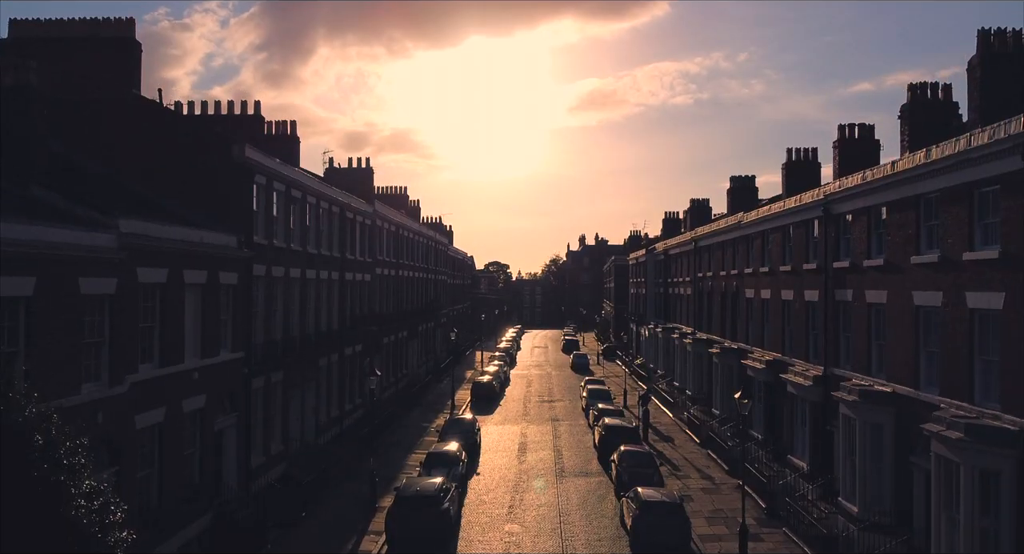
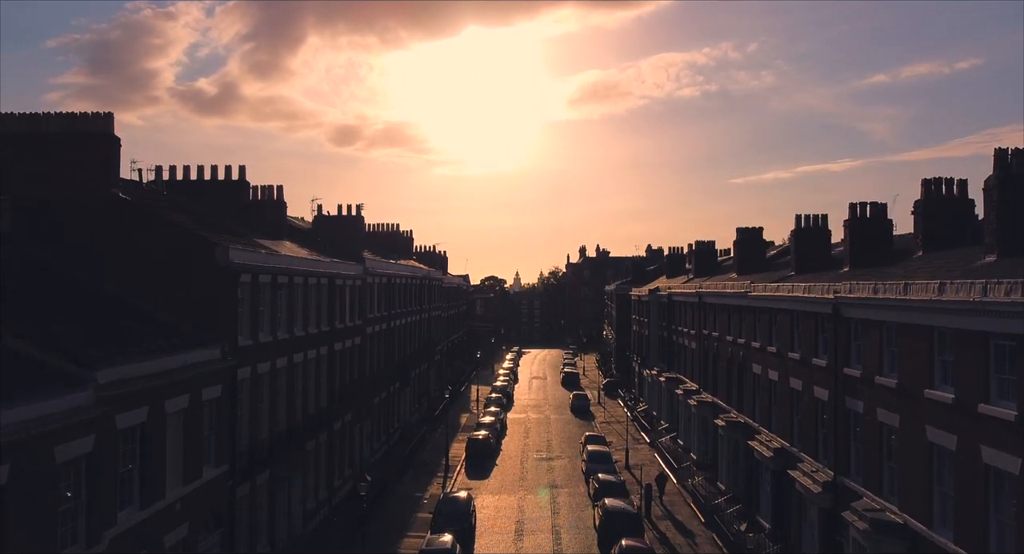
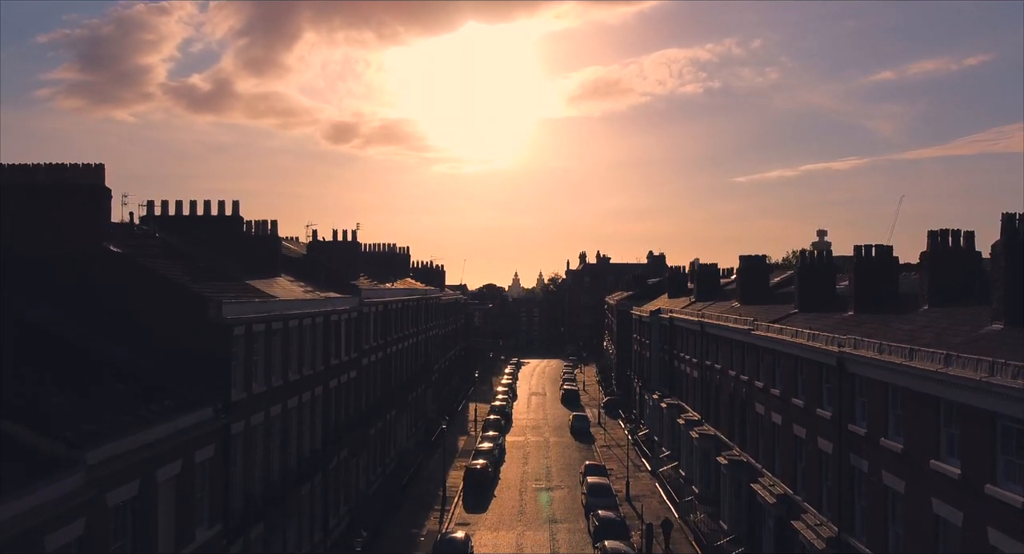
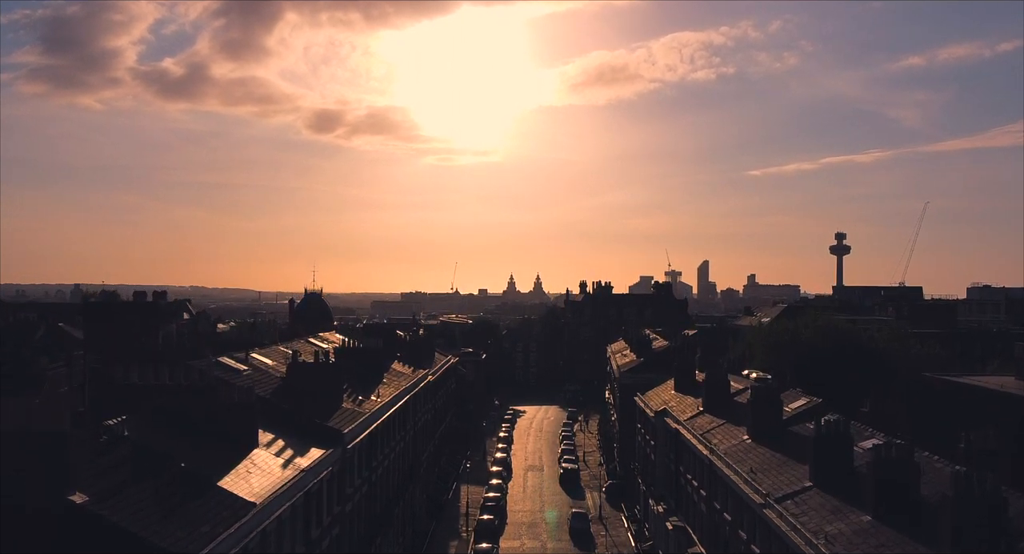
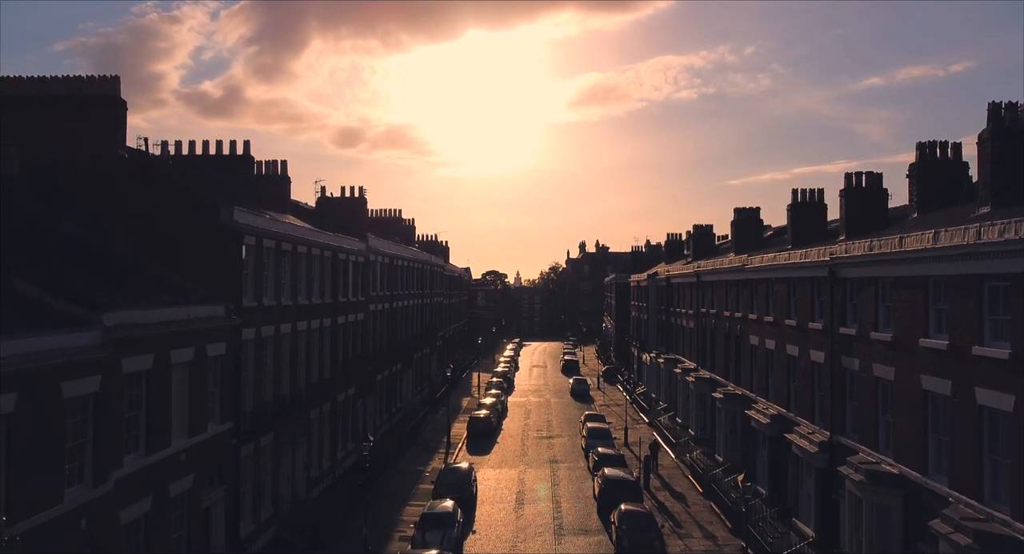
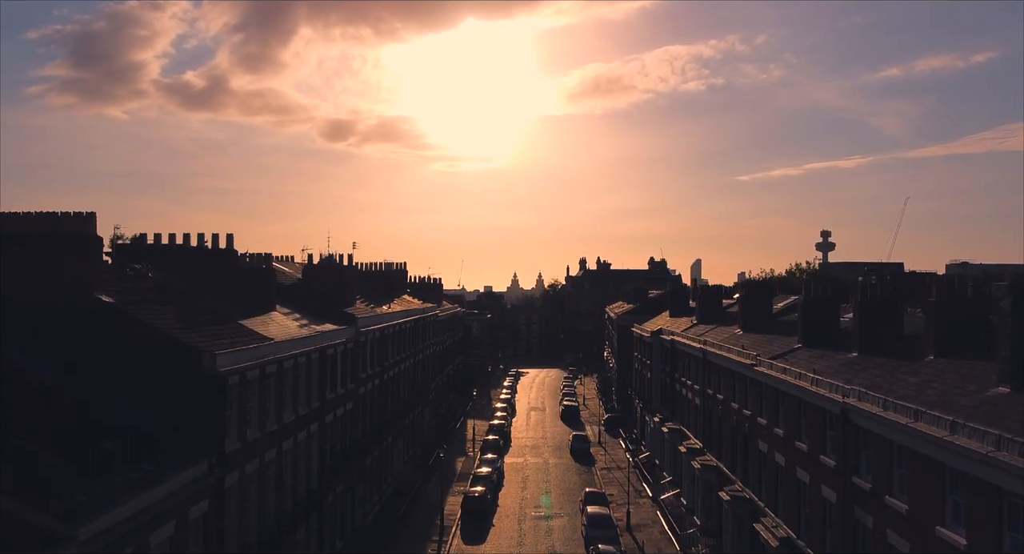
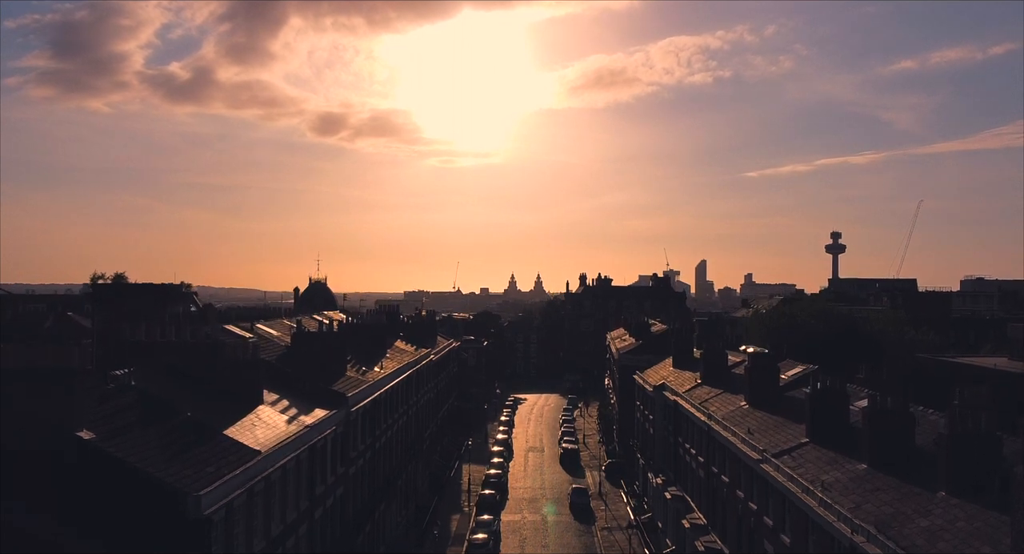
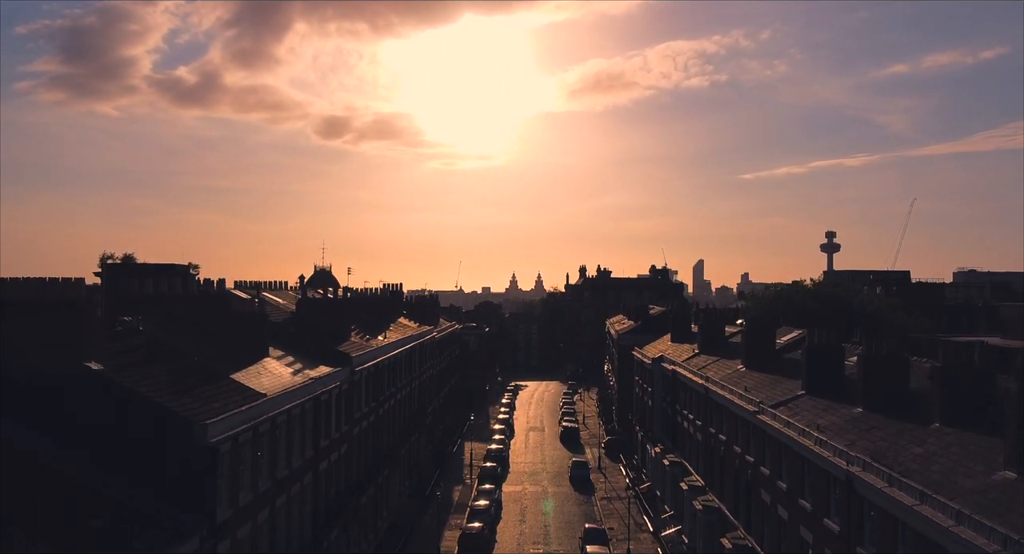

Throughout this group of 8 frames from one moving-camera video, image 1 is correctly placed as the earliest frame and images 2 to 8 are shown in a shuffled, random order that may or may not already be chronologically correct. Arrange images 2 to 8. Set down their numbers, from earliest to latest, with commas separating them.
5, 2, 3, 6, 8, 7, 4
